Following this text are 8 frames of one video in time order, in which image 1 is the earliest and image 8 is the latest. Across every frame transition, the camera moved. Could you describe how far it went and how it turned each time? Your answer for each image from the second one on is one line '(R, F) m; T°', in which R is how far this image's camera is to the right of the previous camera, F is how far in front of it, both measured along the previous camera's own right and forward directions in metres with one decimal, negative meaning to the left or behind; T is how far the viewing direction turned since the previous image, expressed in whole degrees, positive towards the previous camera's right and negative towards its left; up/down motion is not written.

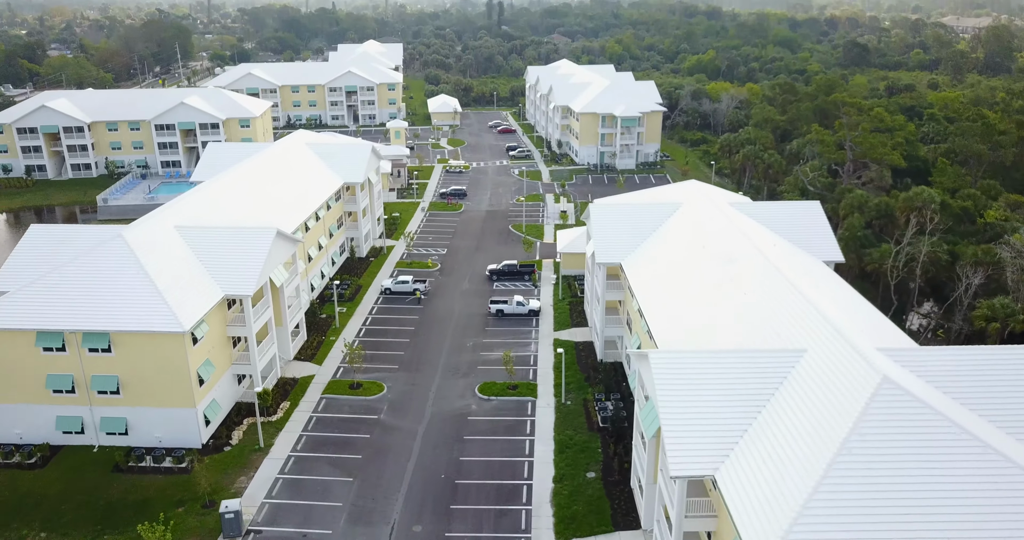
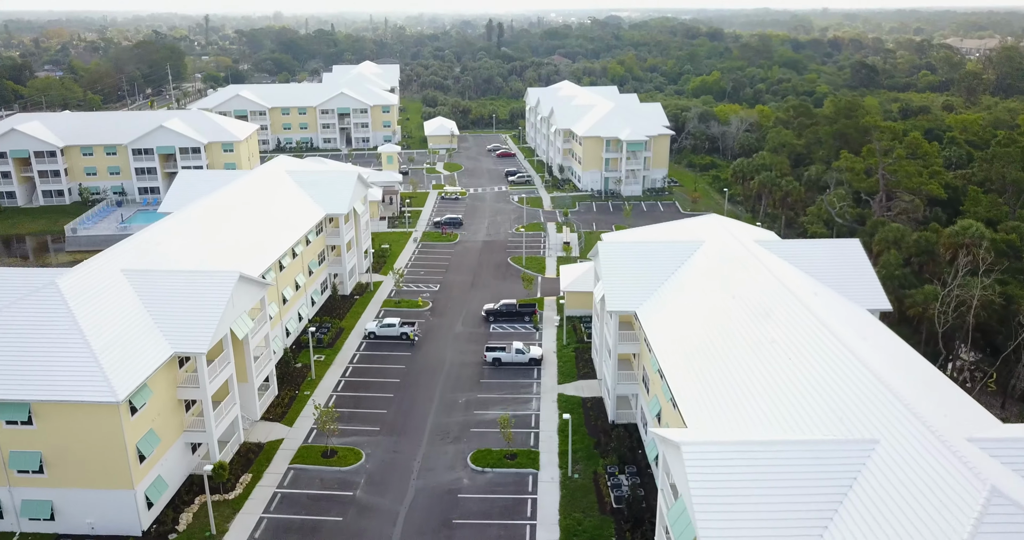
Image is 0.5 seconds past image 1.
(+0.1, +5.8) m; 0°
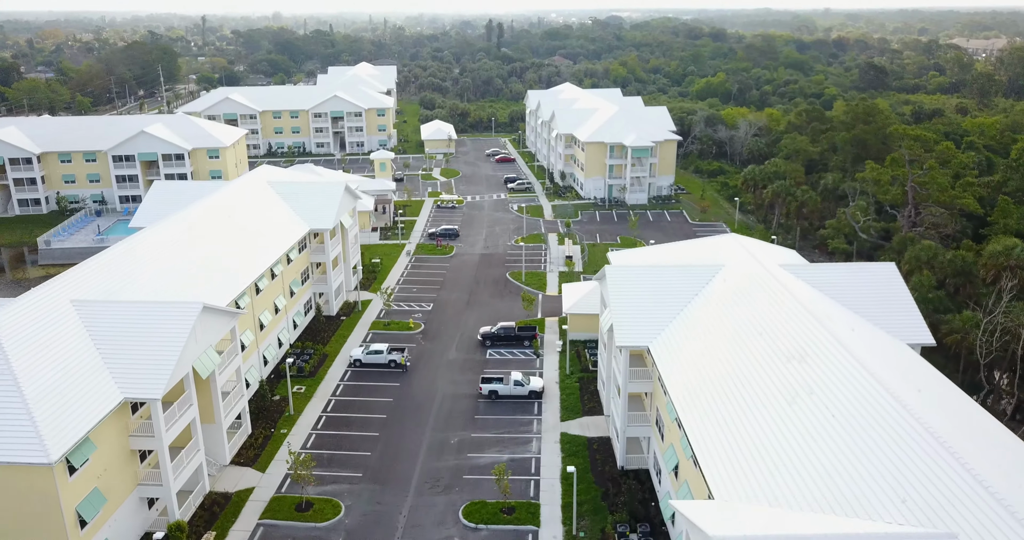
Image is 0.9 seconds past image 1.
(+0.1, +4.3) m; 0°
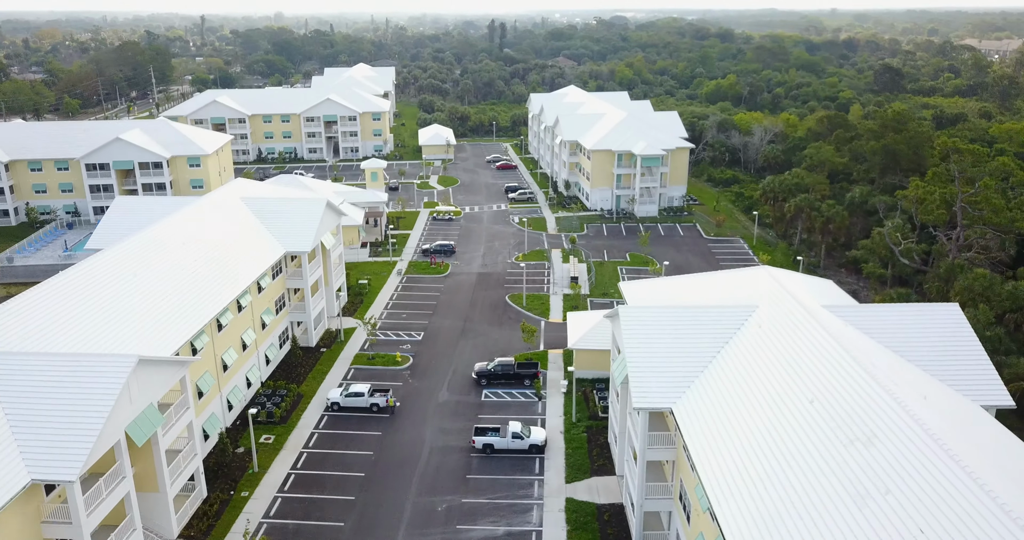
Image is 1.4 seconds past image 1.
(+0.2, +5.7) m; 0°
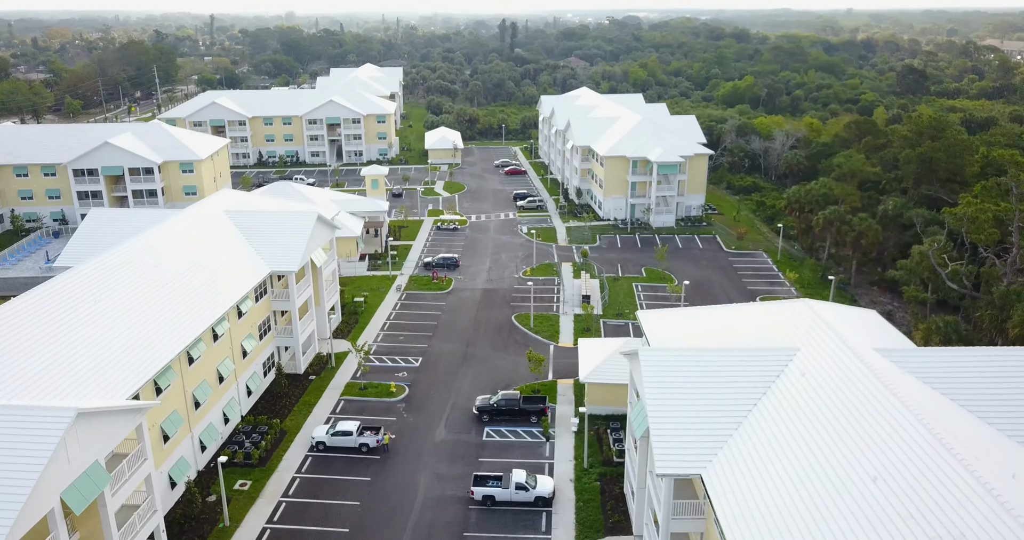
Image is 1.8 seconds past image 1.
(+0.3, +4.3) m; -1°
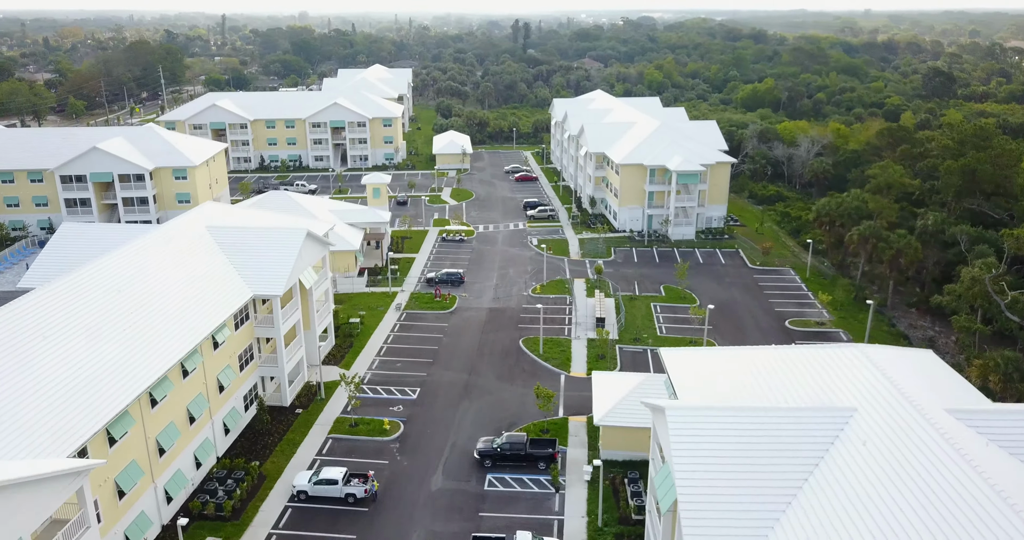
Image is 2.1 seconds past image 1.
(+0.3, +4.3) m; -1°
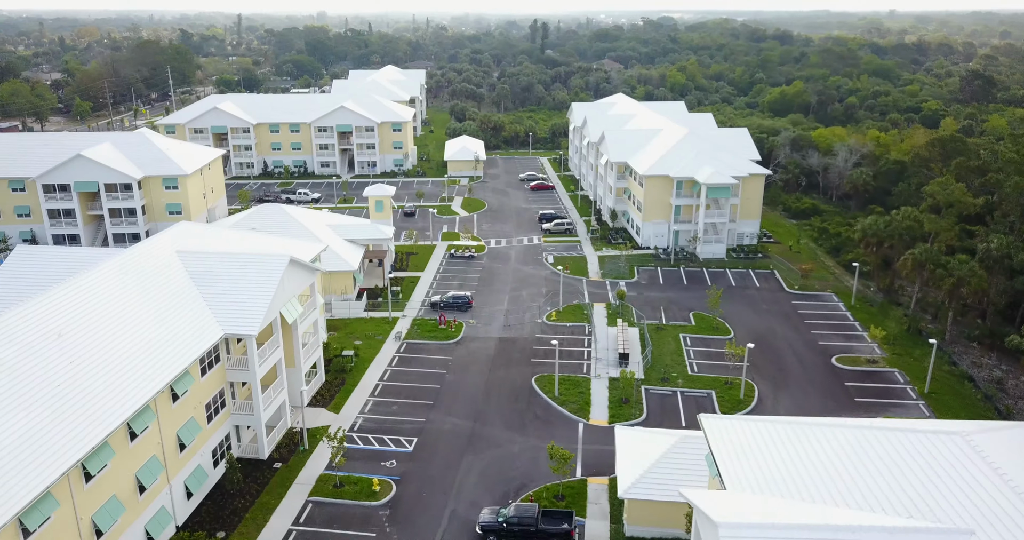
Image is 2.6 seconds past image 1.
(+0.2, +5.6) m; -1°
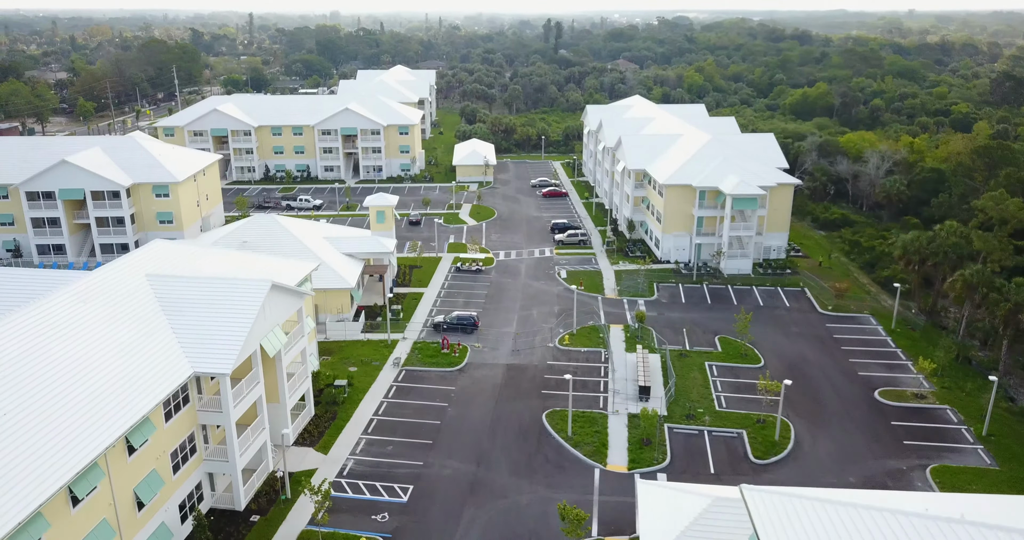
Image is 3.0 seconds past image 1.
(+0.2, +4.3) m; -1°
